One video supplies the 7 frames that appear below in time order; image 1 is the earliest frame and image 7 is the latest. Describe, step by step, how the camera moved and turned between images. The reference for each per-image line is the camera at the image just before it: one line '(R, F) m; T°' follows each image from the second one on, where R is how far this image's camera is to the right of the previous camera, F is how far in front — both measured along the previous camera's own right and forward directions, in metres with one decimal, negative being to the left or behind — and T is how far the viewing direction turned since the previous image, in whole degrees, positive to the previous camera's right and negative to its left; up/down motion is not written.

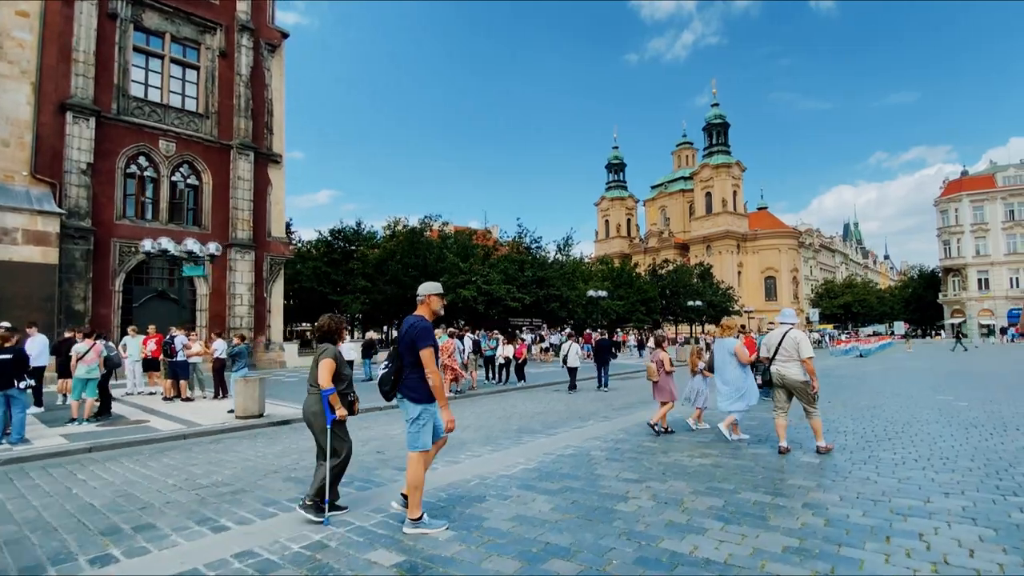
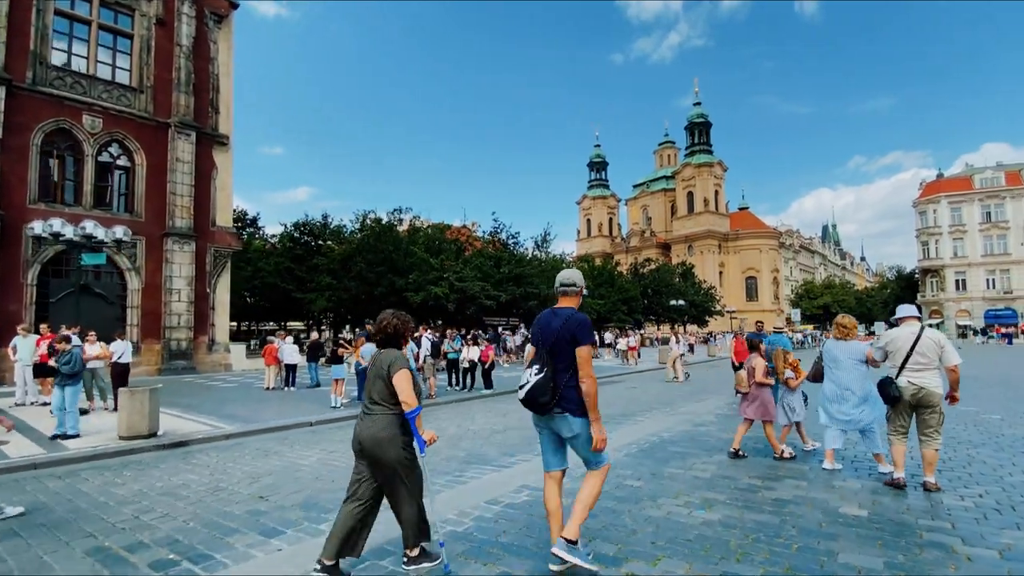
(+0.5, +2.1) m; +2°
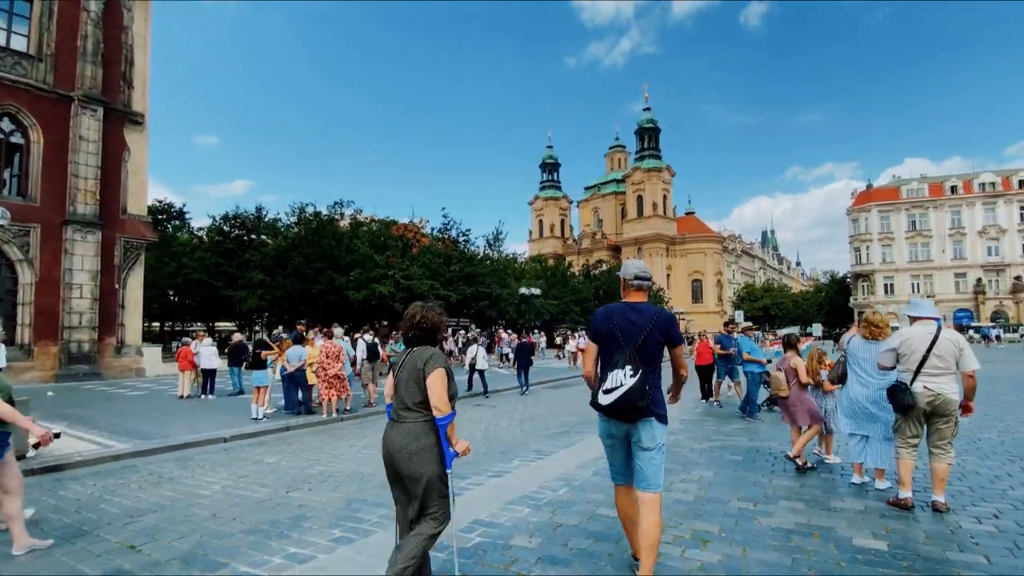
(0.0, +1.2) m; +5°
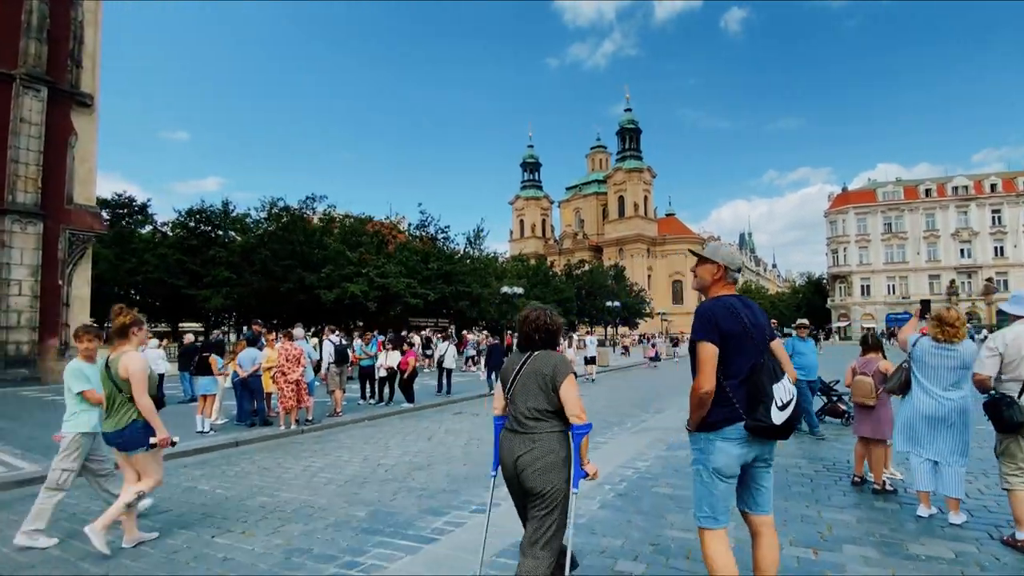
(-0.1, +1.2) m; +2°
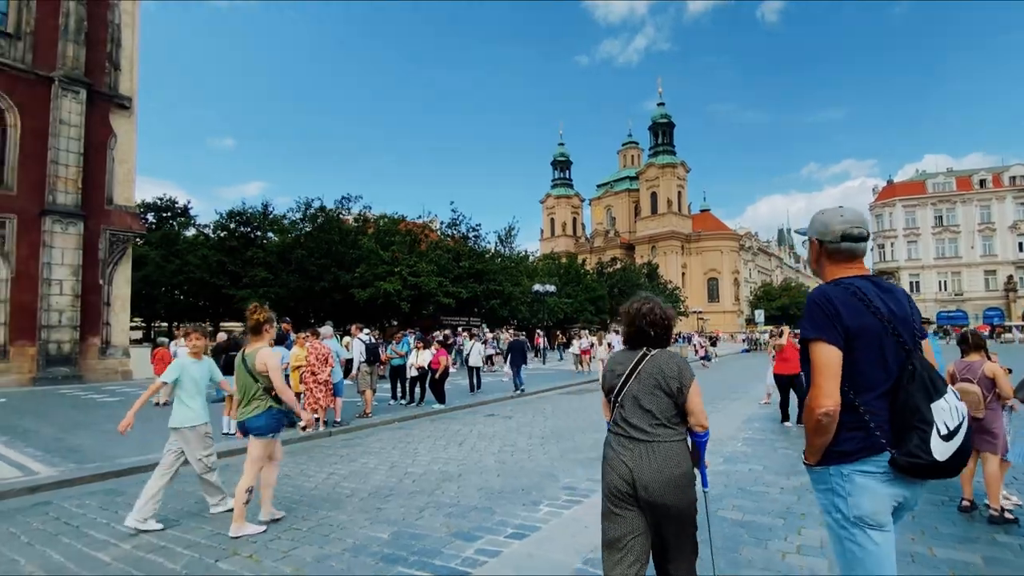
(-0.1, +0.6) m; -3°
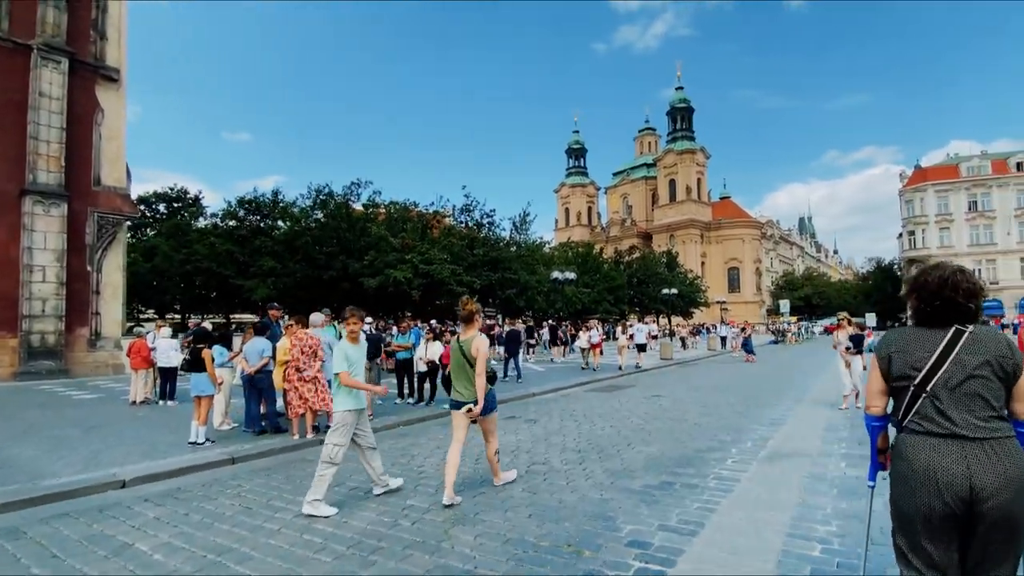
(-0.2, +1.7) m; -1°
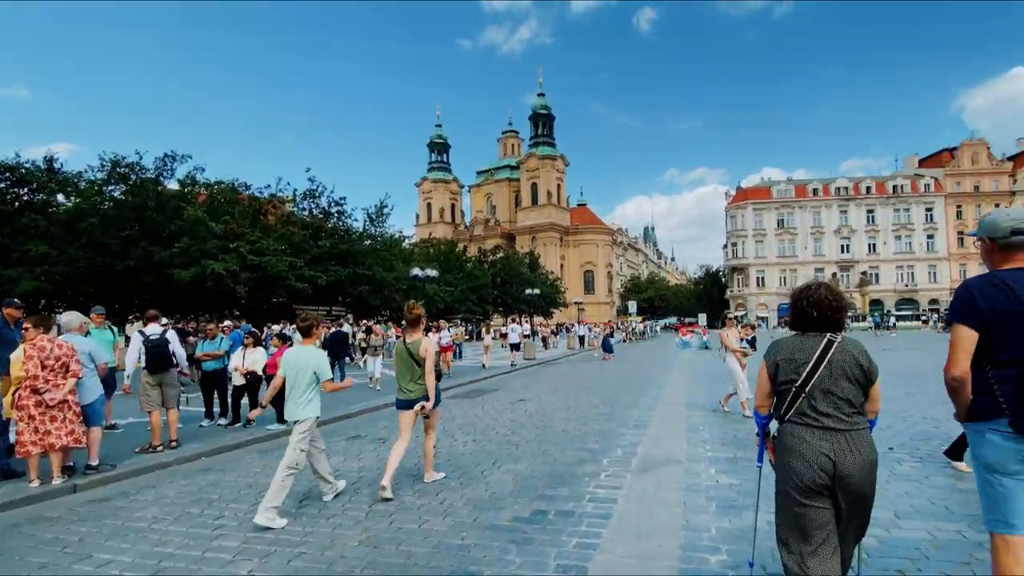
(+0.2, +1.2) m; +15°
